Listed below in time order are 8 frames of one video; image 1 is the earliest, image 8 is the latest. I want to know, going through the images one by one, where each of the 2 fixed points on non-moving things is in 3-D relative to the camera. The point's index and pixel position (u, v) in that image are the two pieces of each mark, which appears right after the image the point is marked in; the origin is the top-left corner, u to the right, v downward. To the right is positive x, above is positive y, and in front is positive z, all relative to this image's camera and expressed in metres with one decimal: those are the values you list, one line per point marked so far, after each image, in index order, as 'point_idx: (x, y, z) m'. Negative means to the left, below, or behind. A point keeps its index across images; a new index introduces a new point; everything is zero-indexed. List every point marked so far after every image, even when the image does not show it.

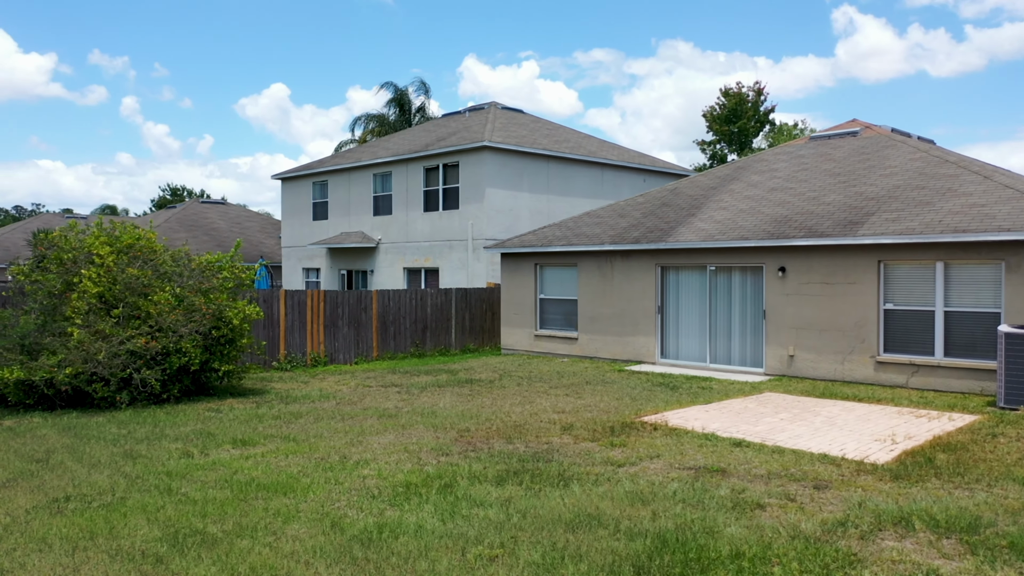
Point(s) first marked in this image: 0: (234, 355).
0: (-3.9, -0.9, +11.7) m
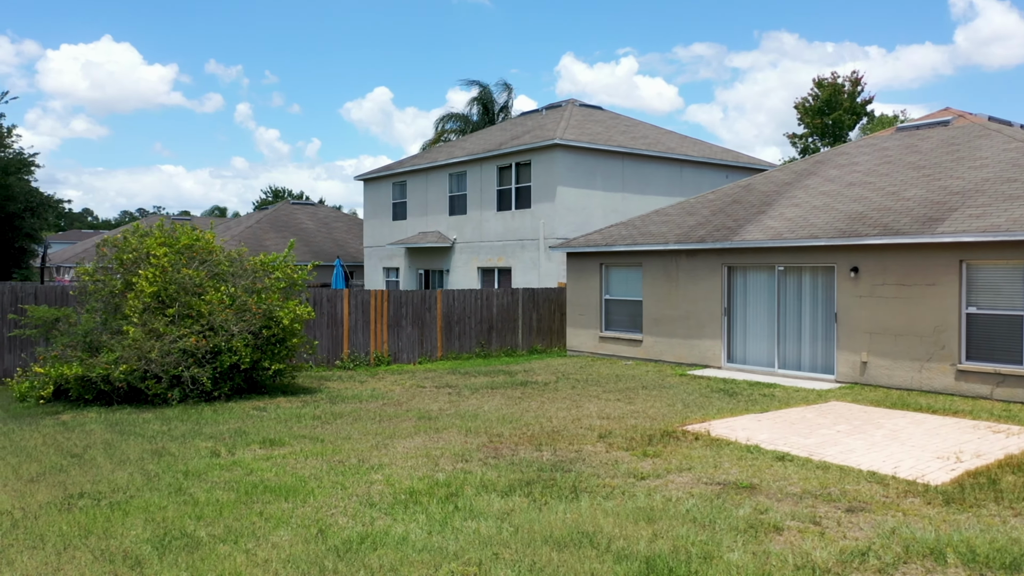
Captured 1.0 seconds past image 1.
0: (-3.2, -0.9, +11.8) m
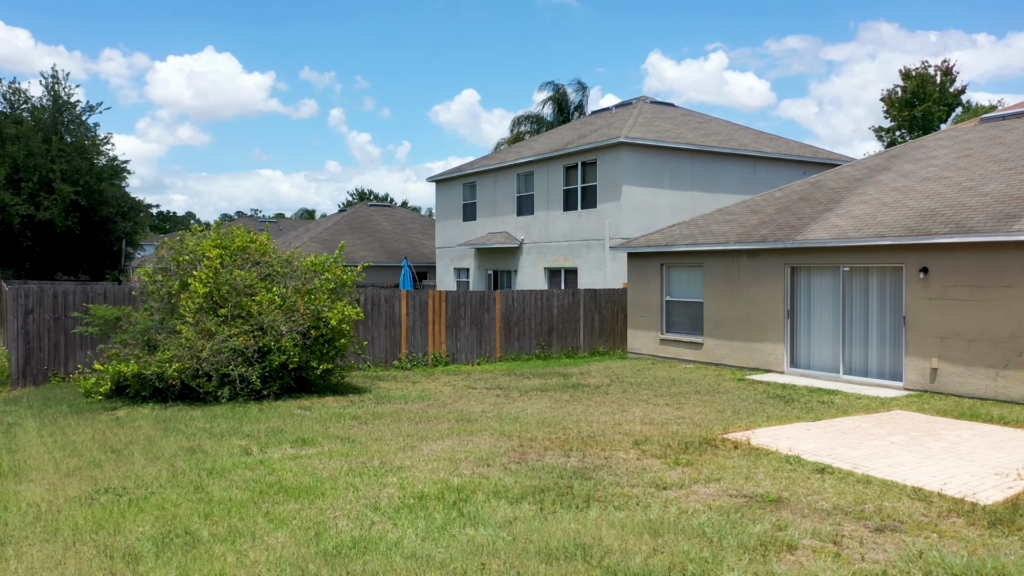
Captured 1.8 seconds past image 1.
0: (-2.6, -1.0, +12.0) m
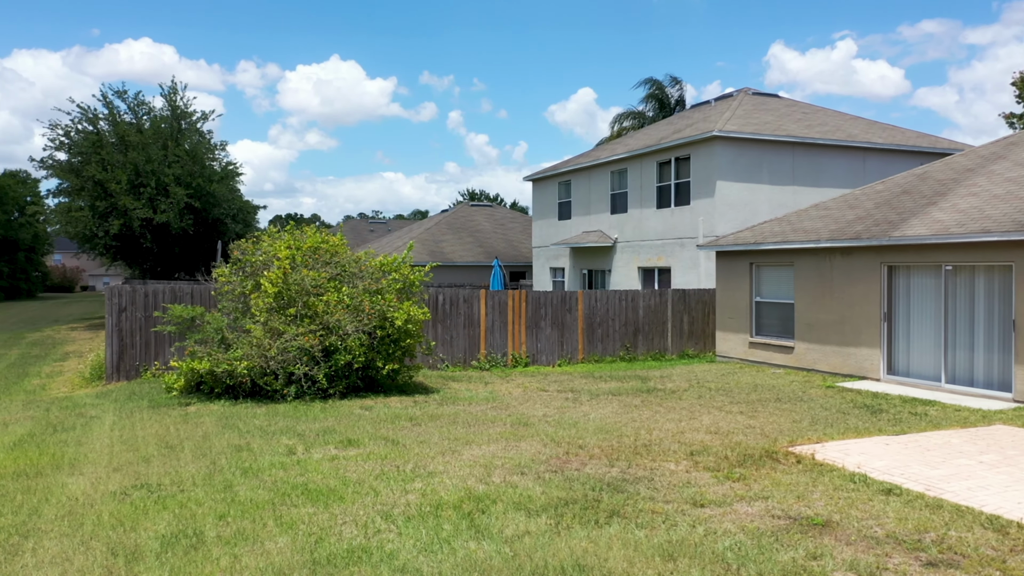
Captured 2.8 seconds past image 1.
0: (-1.6, -1.0, +11.9) m
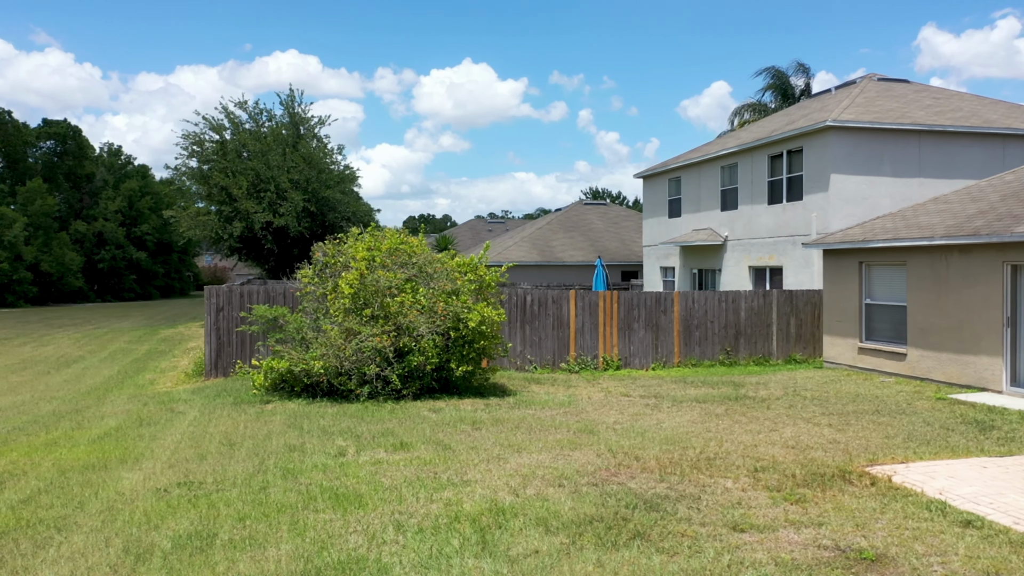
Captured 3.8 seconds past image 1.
0: (-0.5, -1.0, +11.8) m
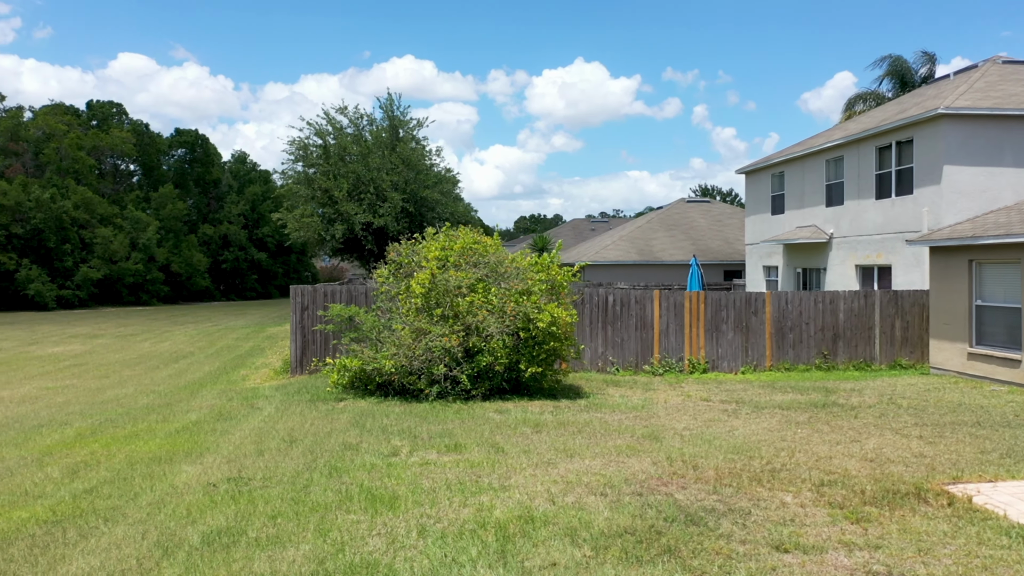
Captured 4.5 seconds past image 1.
0: (+0.5, -1.0, +11.6) m
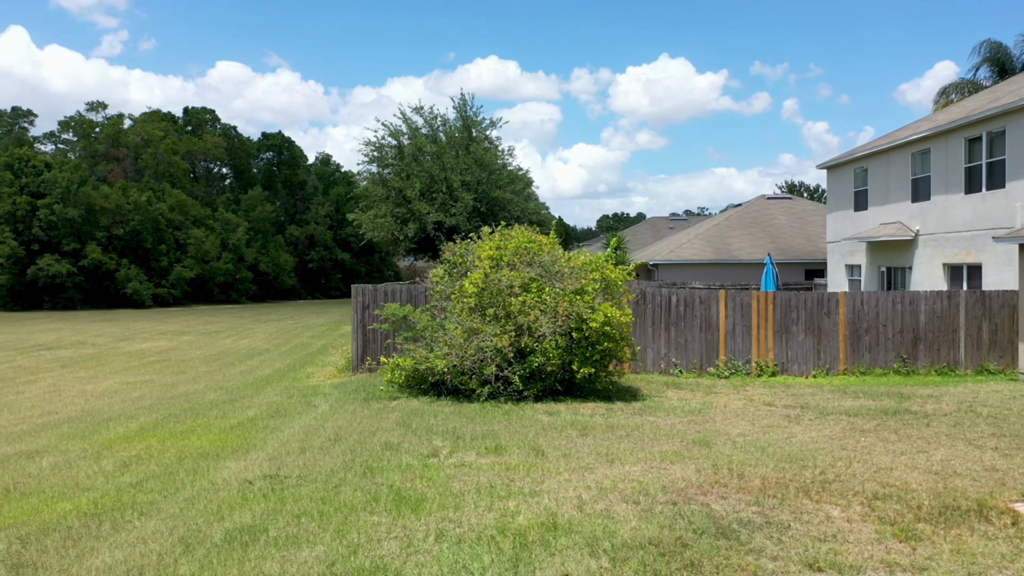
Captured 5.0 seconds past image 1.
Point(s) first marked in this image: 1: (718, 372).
0: (+1.2, -1.0, +11.4) m
1: (+3.6, -1.5, +14.5) m
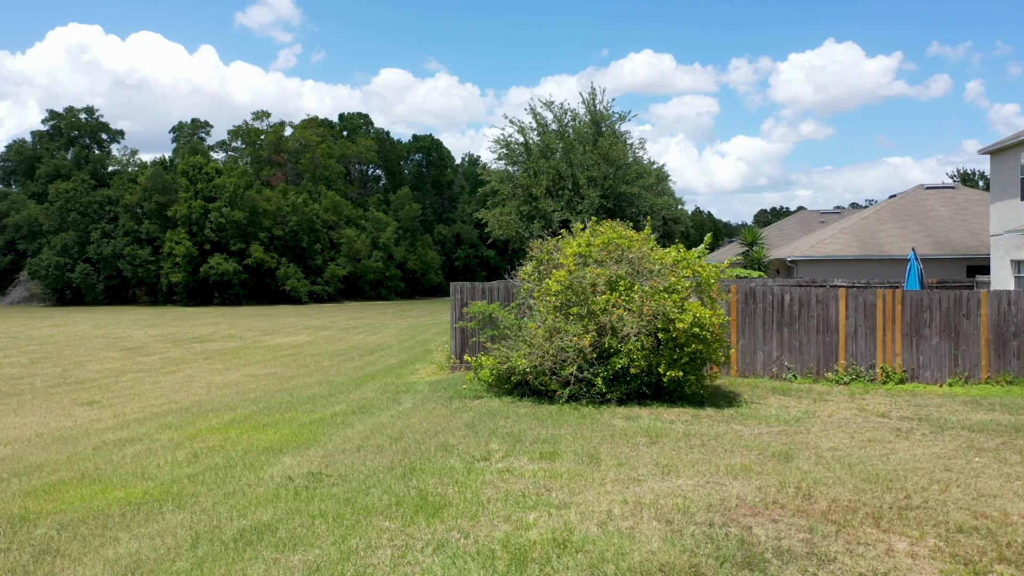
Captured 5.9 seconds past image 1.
0: (+2.3, -0.9, +10.7) m
1: (+5.3, -1.5, +13.3) m
